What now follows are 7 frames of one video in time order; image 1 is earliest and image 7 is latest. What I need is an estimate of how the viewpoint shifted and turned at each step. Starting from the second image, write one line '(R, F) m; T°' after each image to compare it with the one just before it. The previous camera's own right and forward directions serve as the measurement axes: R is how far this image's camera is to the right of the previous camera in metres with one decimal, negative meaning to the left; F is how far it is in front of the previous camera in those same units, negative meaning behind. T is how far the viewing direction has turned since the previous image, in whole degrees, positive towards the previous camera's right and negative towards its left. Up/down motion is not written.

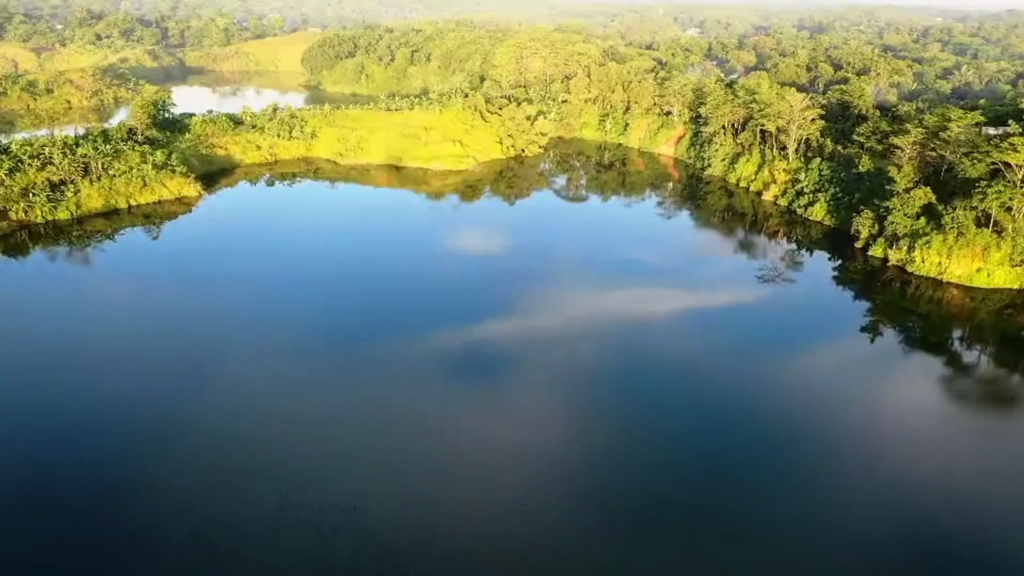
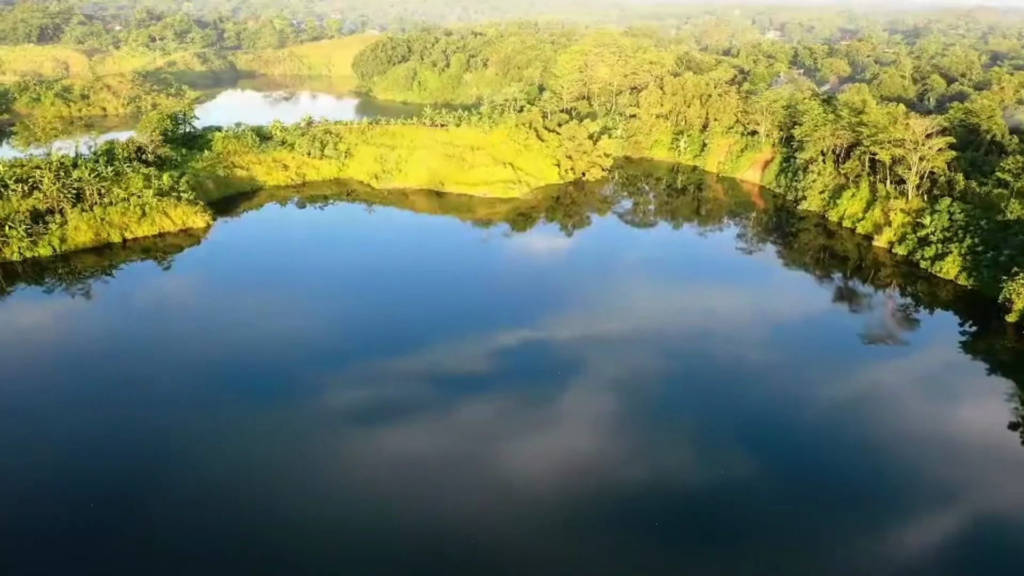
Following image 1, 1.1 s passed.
(+0.4, +9.2) m; -5°
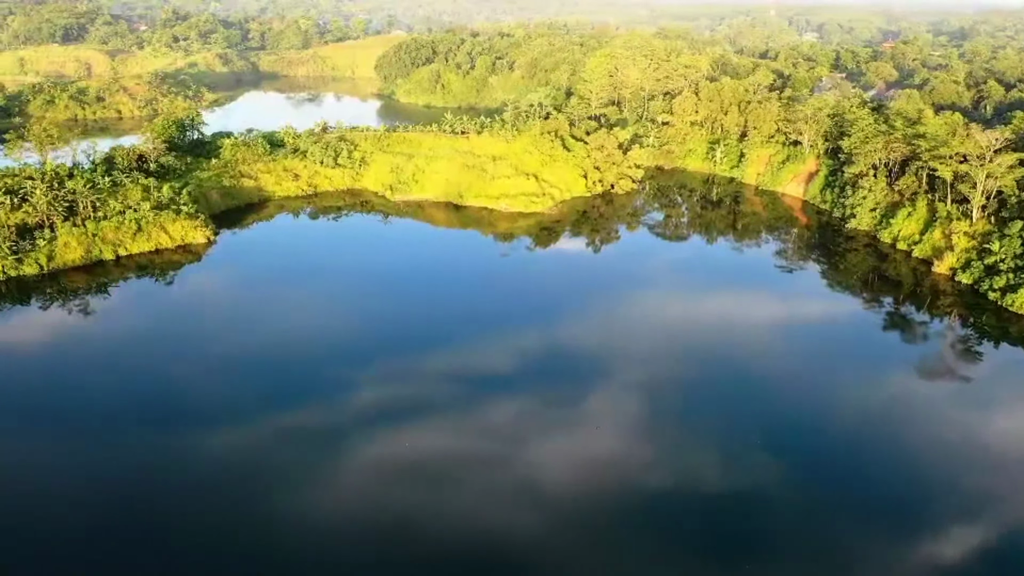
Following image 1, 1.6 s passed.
(+0.3, +3.9) m; -2°
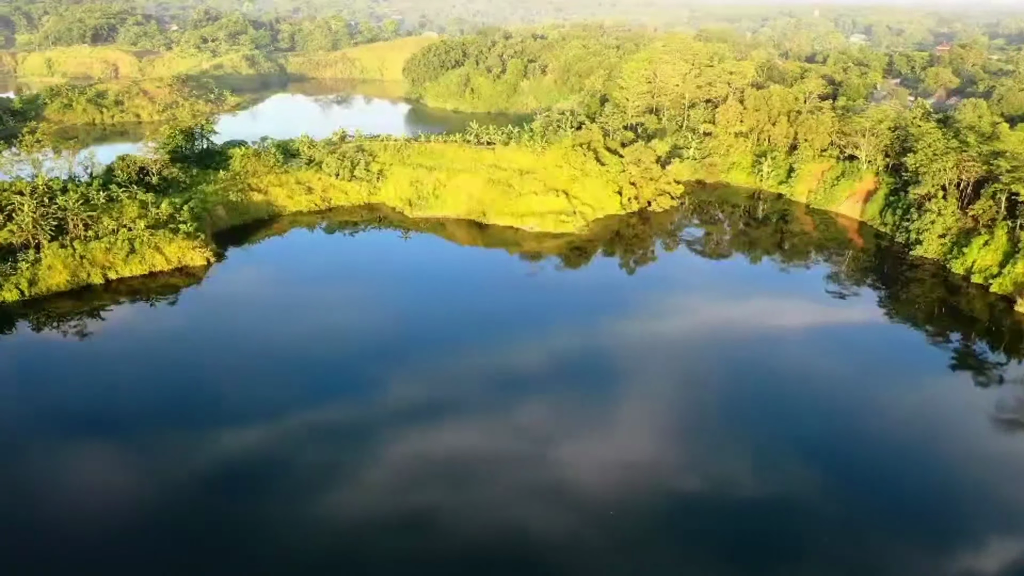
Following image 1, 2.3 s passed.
(+0.4, +4.4) m; -2°
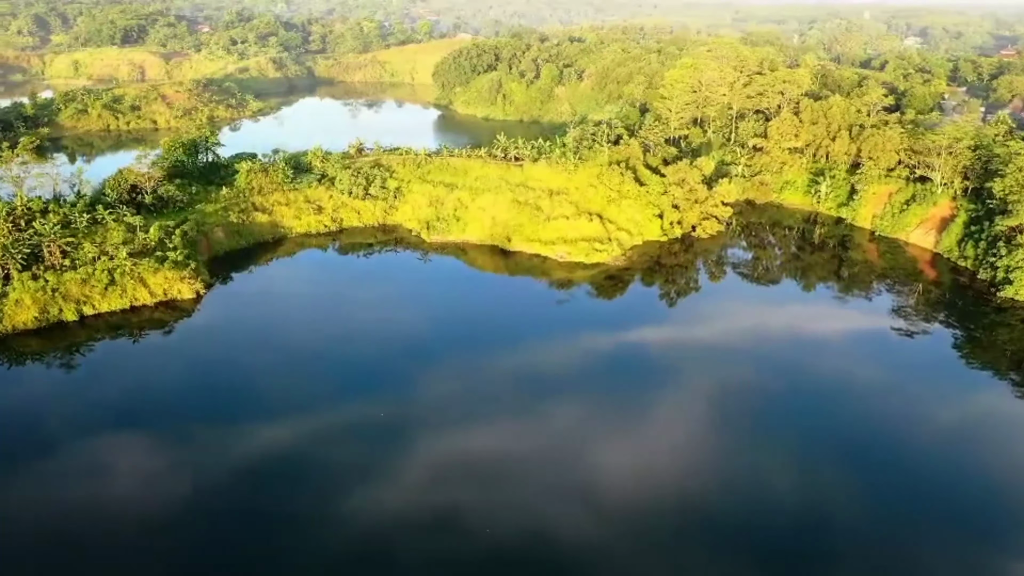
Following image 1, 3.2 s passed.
(+0.4, +5.2) m; -3°
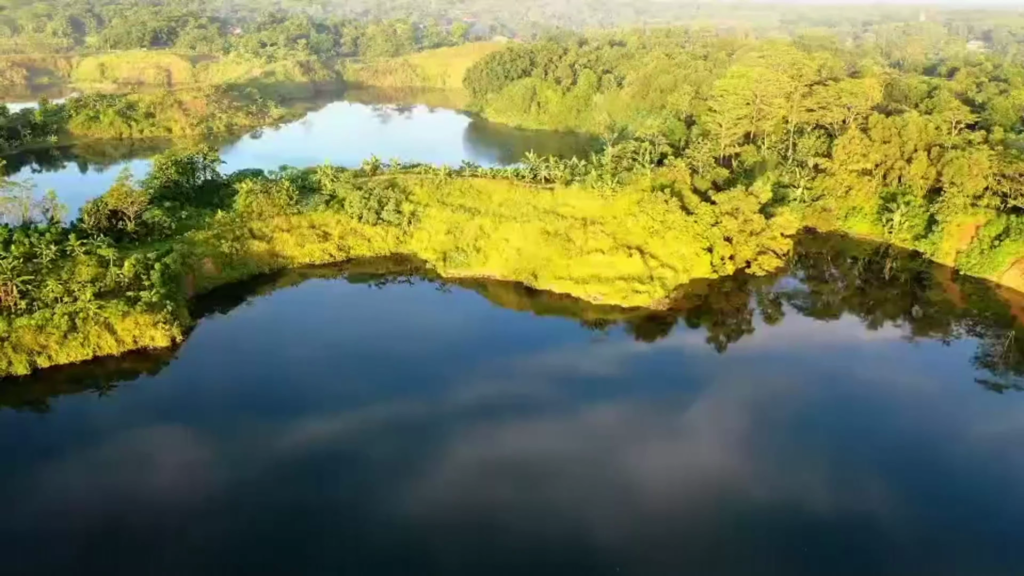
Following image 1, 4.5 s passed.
(+0.5, +5.8) m; -3°
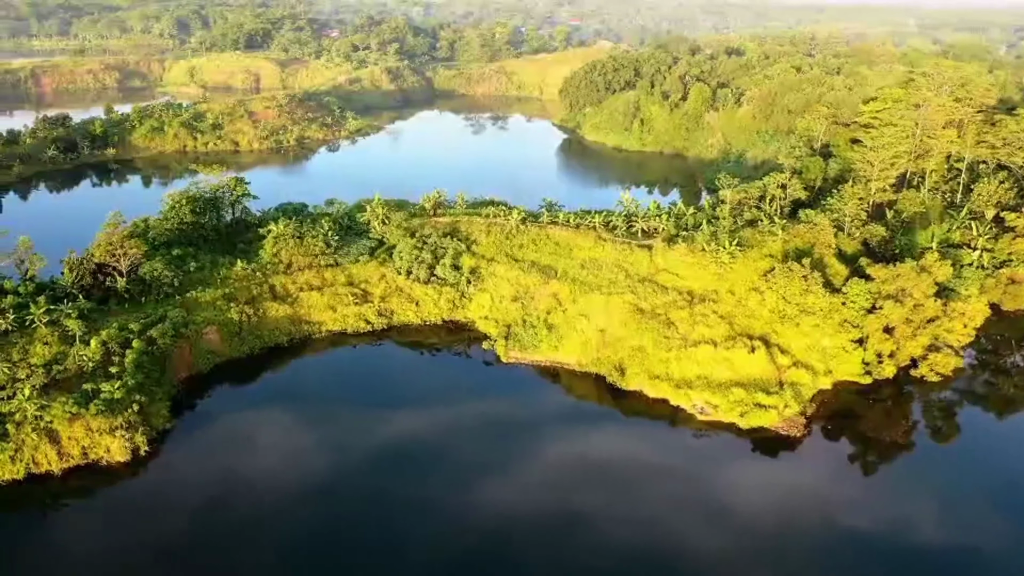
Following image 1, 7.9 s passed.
(+0.5, +9.7) m; -7°
